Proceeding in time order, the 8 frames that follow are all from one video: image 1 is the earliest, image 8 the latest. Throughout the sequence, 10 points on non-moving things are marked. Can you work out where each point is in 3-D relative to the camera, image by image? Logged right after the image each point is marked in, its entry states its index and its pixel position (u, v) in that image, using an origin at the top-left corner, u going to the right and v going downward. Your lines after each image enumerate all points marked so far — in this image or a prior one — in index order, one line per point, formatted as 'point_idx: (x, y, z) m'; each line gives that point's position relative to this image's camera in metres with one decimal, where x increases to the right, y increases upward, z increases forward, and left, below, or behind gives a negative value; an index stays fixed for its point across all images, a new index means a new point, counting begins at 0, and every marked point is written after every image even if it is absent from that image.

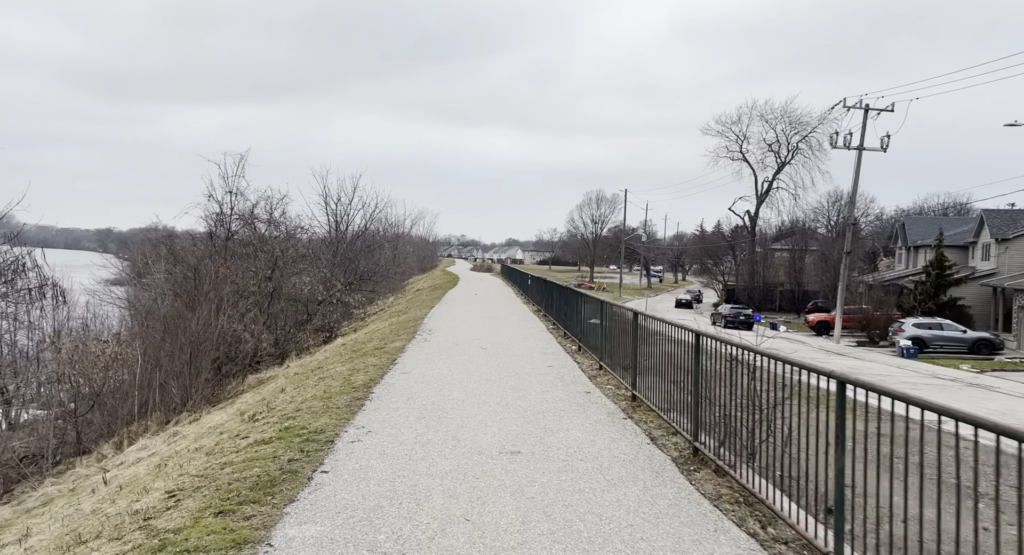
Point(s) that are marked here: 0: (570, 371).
0: (+0.8, -1.2, +9.3) m
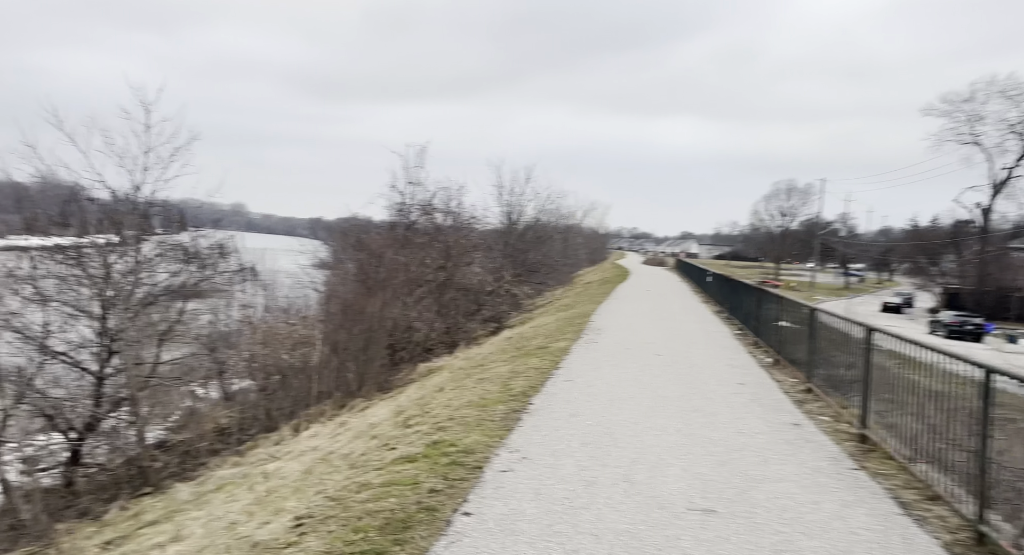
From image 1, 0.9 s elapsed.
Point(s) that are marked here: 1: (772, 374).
0: (+2.8, -1.2, +7.8) m
1: (+3.4, -1.3, +9.3) m
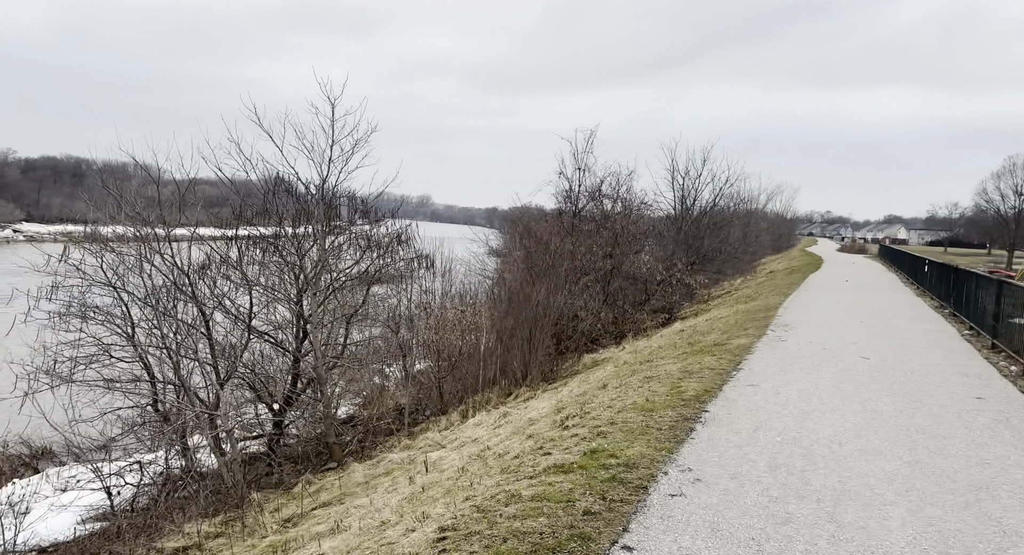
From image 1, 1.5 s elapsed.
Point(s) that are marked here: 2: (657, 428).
0: (+4.4, -1.1, +6.3) m
1: (+5.4, -1.1, +7.6) m
2: (+1.0, -1.1, +5.0) m
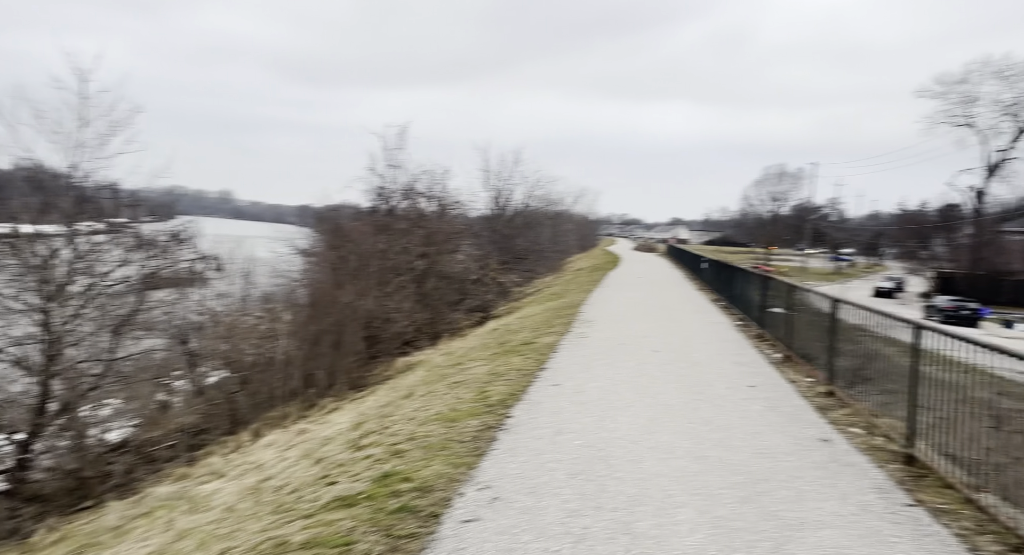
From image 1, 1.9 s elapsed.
0: (+2.6, -1.1, +6.8) m
1: (+3.2, -1.1, +8.3) m
2: (-0.4, -1.1, +4.7) m
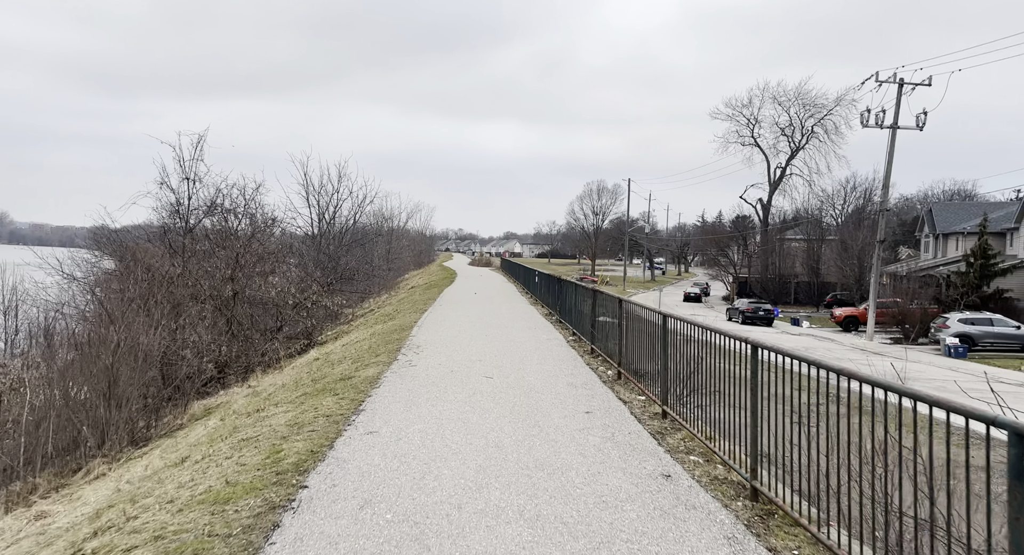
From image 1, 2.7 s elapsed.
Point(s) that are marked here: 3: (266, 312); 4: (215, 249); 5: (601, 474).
0: (+1.0, -1.3, +6.3) m
1: (+1.2, -1.3, +7.9) m
2: (-1.5, -1.3, +3.6) m
3: (-6.6, -0.9, +18.9) m
4: (-7.6, +0.7, +18.1) m
5: (+0.6, -1.3, +4.8) m
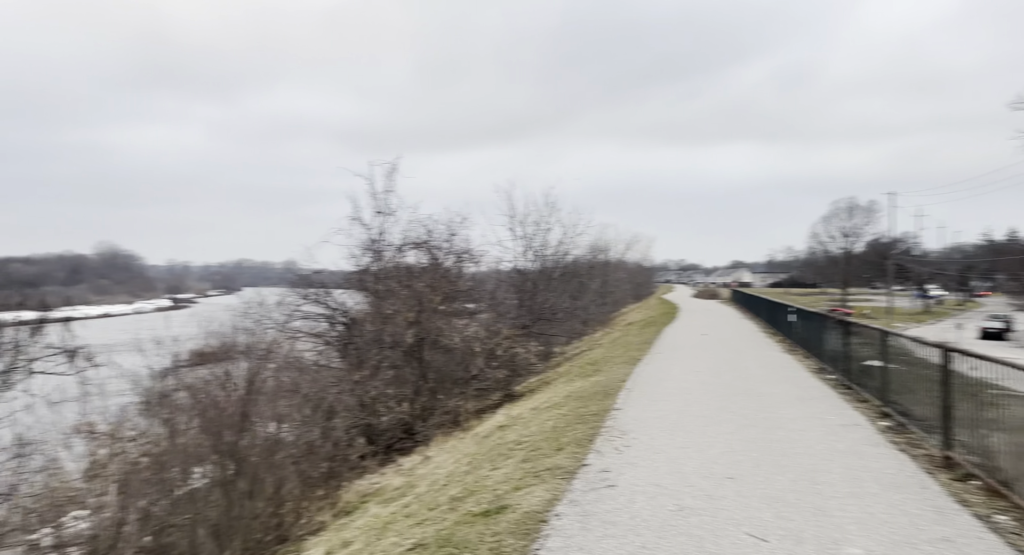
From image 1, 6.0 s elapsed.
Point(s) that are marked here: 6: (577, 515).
0: (+2.0, -1.5, +1.8) m
1: (+2.7, -1.6, +3.3) m
2: (-1.2, -1.5, 0.0) m
3: (-1.2, -1.9, +16.1) m
4: (-2.4, -0.2, +15.8) m
5: (+1.2, -1.5, +0.4) m
6: (+0.5, -1.6, +4.6) m
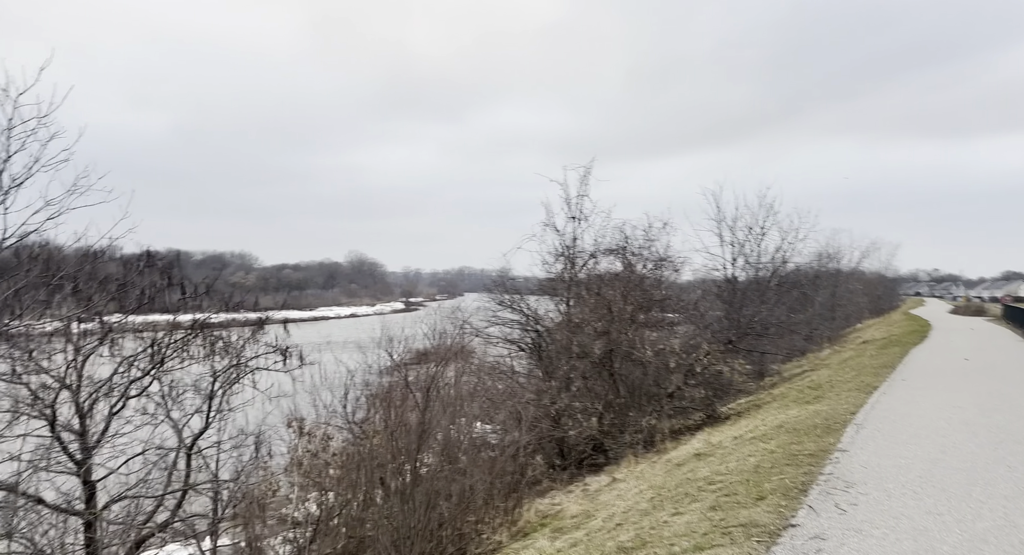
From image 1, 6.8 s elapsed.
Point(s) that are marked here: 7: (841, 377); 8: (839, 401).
0: (+1.9, -1.5, +0.2) m
1: (+3.0, -1.6, +1.5) m
2: (-1.6, -1.4, -0.6) m
3: (+3.0, -2.0, +14.9) m
4: (+1.8, -0.4, +14.9) m
5: (+0.8, -1.5, -0.8) m
6: (+1.3, -1.6, +3.4) m
7: (+6.7, -2.0, +14.3) m
8: (+4.8, -1.8, +10.4) m
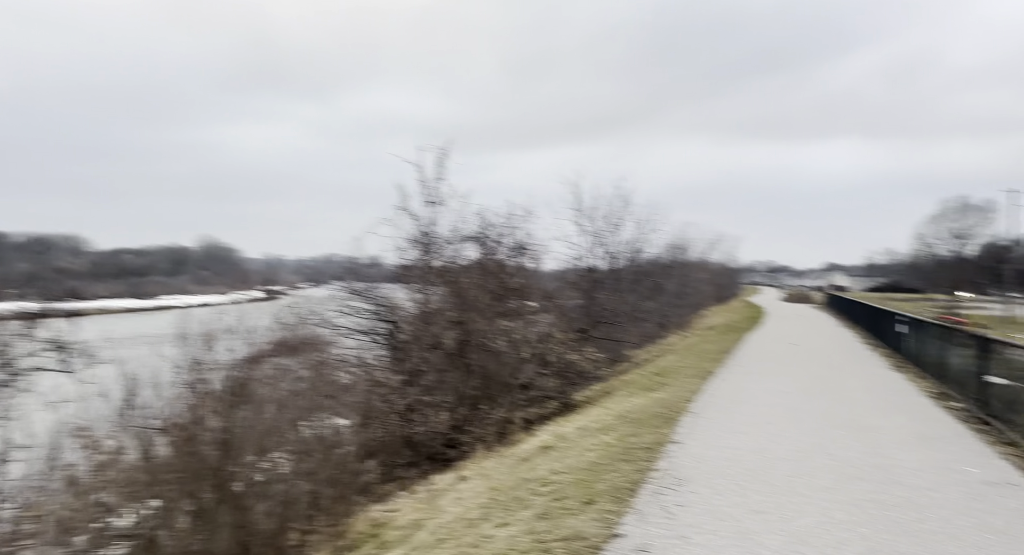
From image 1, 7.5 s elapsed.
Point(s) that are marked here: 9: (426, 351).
0: (+1.5, -1.5, 0.0) m
1: (+2.4, -1.6, +1.4) m
2: (-1.8, -1.4, -1.5) m
3: (-0.1, -1.8, +14.6) m
4: (-1.3, -0.1, +14.4) m
5: (+0.5, -1.5, -1.3) m
6: (+0.3, -1.6, +3.0) m
7: (+3.6, -1.8, +14.7) m
8: (+2.5, -1.7, +10.5) m
9: (-1.7, -1.5, +13.8) m
